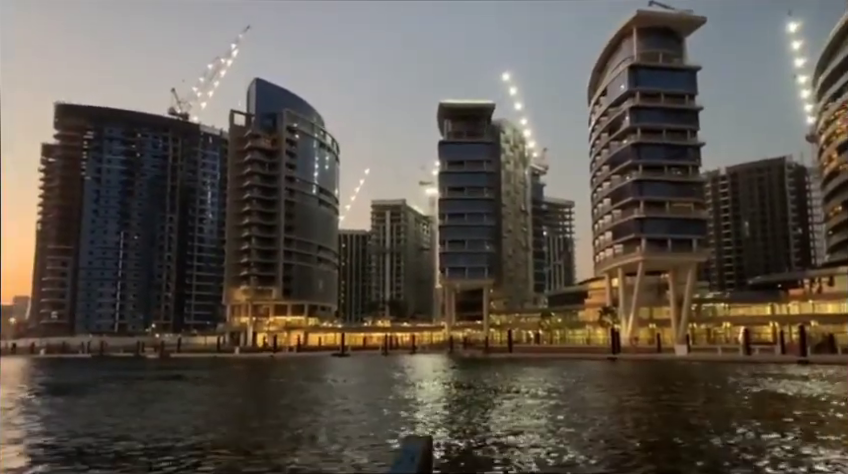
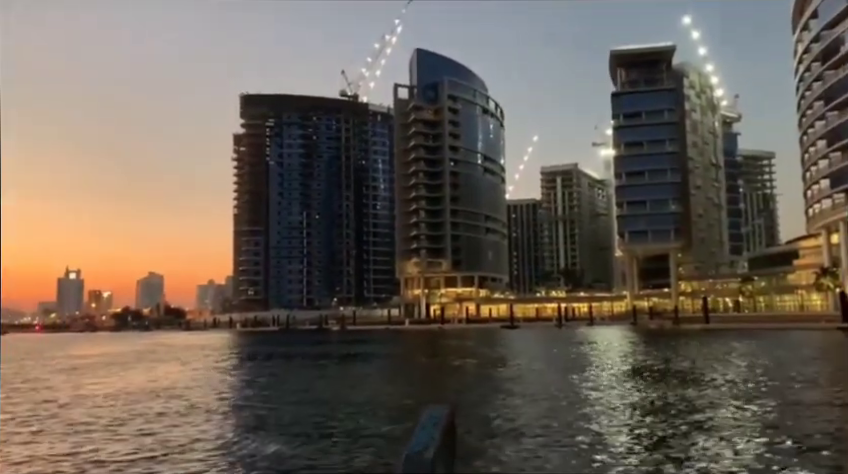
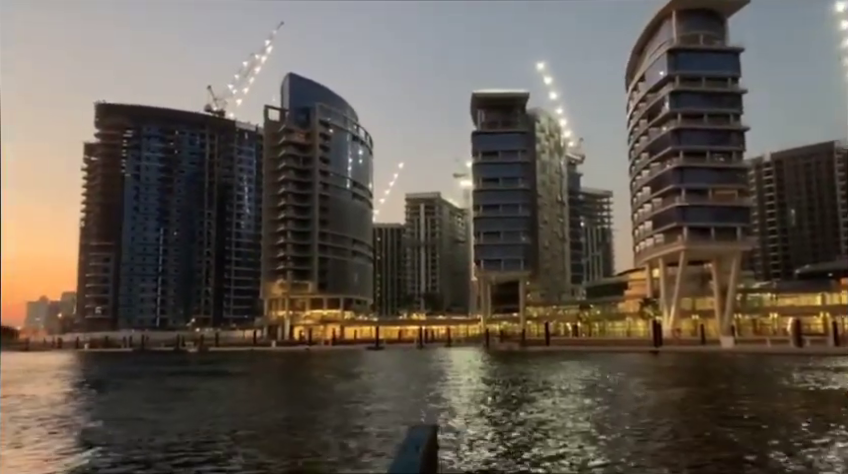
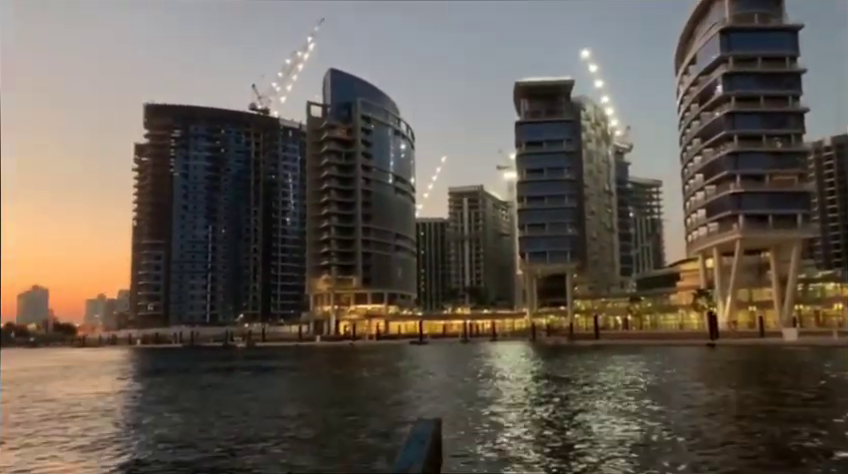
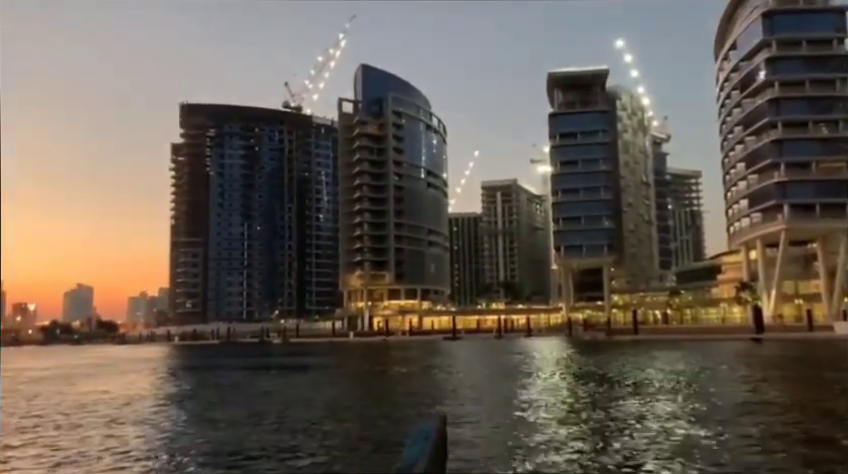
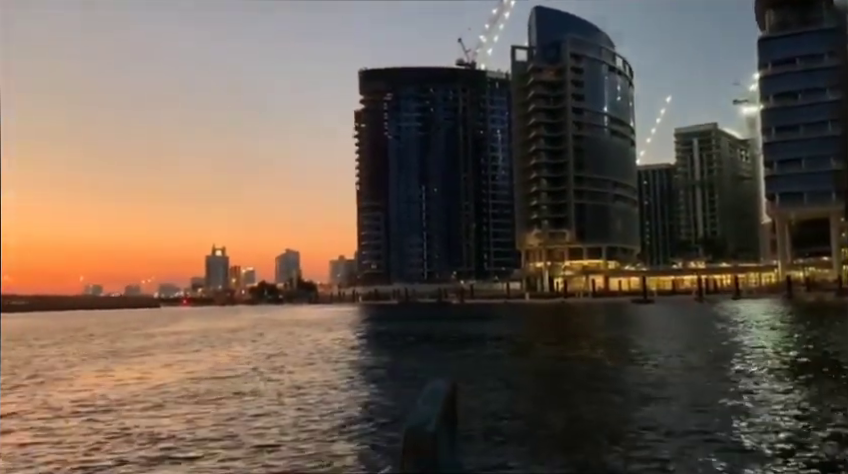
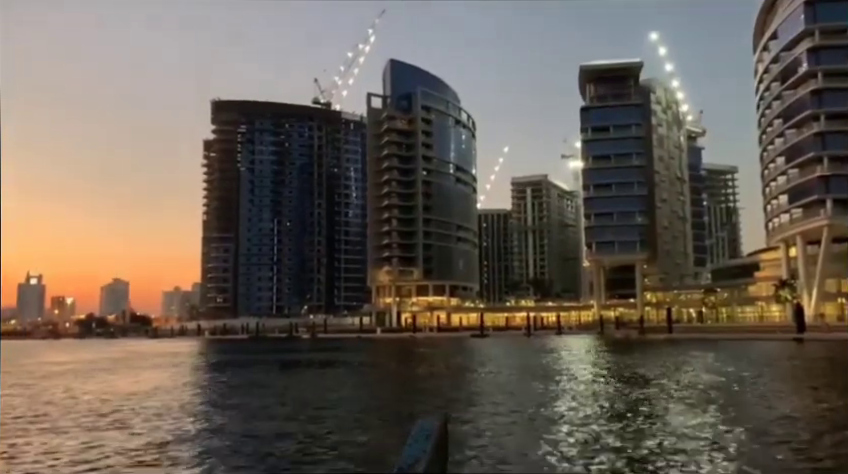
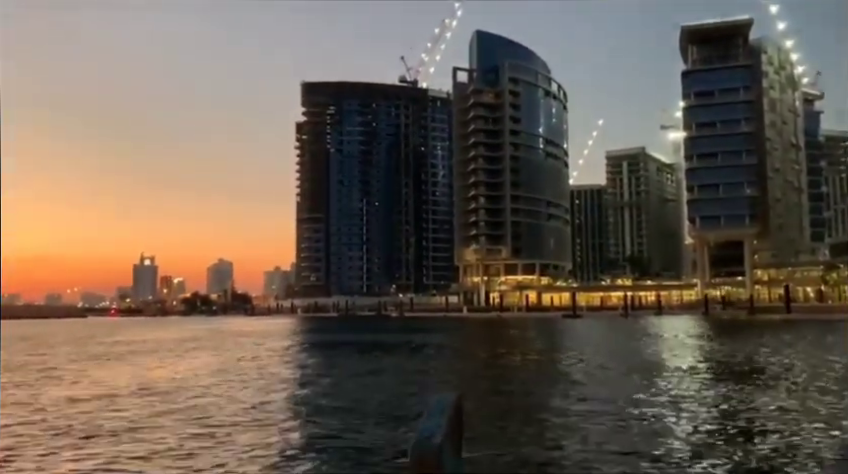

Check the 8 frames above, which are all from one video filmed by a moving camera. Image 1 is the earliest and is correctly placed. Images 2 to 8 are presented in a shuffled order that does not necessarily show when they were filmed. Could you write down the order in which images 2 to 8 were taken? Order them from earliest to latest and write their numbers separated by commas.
3, 4, 5, 7, 2, 8, 6
